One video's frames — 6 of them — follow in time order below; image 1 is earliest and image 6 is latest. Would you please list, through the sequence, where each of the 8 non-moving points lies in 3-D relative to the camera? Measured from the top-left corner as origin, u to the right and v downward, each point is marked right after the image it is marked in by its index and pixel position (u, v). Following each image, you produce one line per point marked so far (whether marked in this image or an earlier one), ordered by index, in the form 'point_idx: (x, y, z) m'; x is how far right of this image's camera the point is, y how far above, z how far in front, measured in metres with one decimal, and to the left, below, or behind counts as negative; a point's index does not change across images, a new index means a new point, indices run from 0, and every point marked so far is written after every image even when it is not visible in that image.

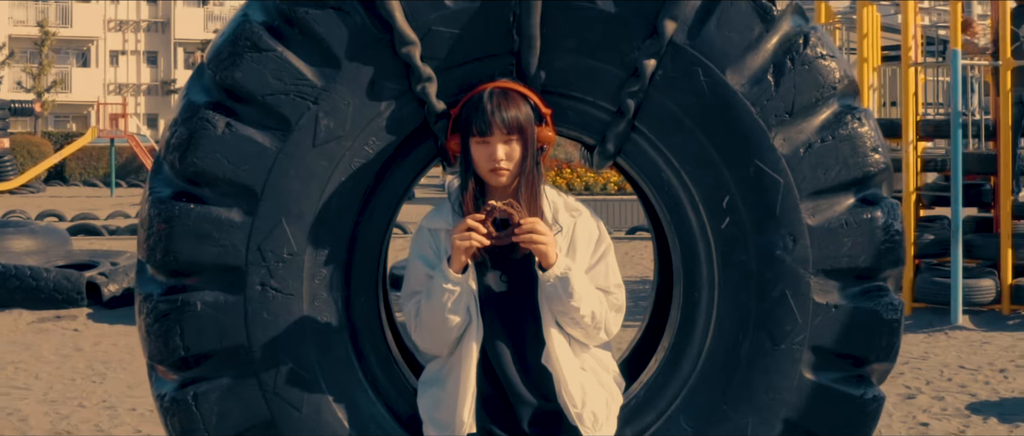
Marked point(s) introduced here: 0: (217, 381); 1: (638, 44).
0: (-0.6, -0.3, +2.5) m
1: (+0.3, +0.4, +2.4) m
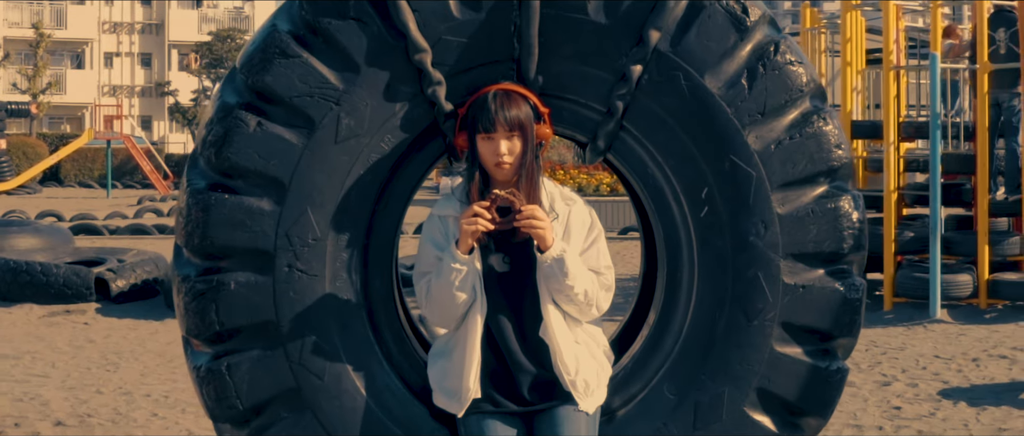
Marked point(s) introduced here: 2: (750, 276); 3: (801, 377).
0: (-0.6, -0.3, +2.7) m
1: (+0.3, +0.4, +2.7) m
2: (+0.6, -0.1, +2.8) m
3: (+0.7, -0.4, +2.8) m
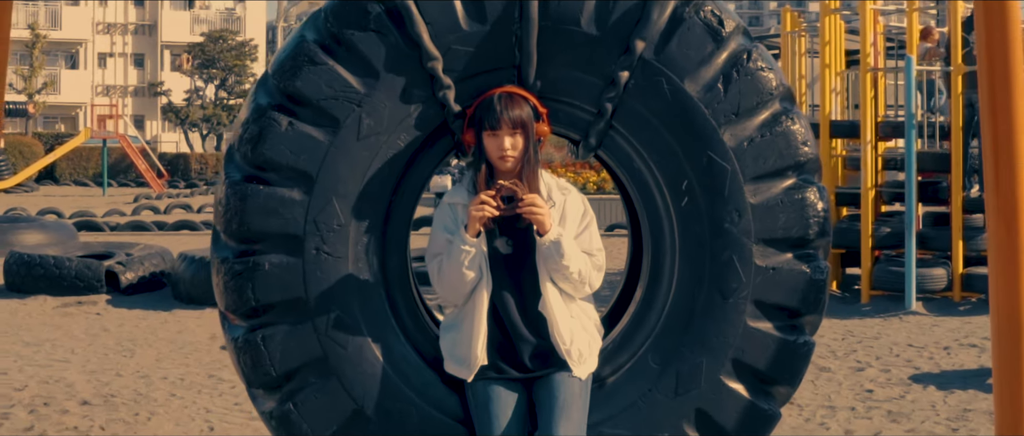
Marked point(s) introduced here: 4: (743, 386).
0: (-0.6, -0.3, +3.1) m
1: (+0.3, +0.4, +3.1) m
2: (+0.6, -0.1, +3.1) m
3: (+0.7, -0.4, +3.2) m
4: (+0.6, -0.5, +3.2) m
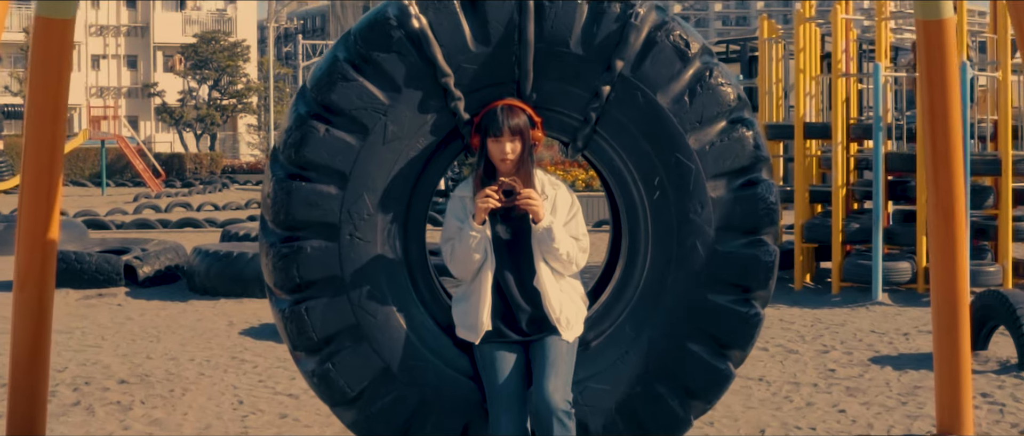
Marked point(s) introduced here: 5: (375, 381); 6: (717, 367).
0: (-0.6, -0.3, +3.7) m
1: (+0.3, +0.4, +3.7) m
2: (+0.6, -0.1, +3.7) m
3: (+0.7, -0.3, +3.8) m
4: (+0.6, -0.4, +3.8) m
5: (-0.4, -0.5, +3.7) m
6: (+0.7, -0.5, +3.8) m
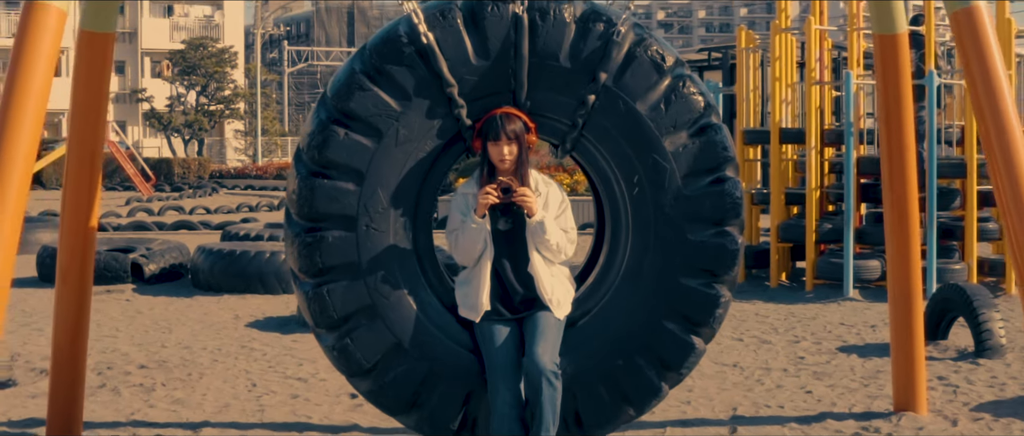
0: (-0.6, -0.2, +4.2) m
1: (+0.3, +0.5, +4.2) m
2: (+0.5, -0.1, +4.2) m
3: (+0.7, -0.3, +4.3) m
4: (+0.6, -0.4, +4.3) m
5: (-0.4, -0.5, +4.2) m
6: (+0.7, -0.5, +4.3) m
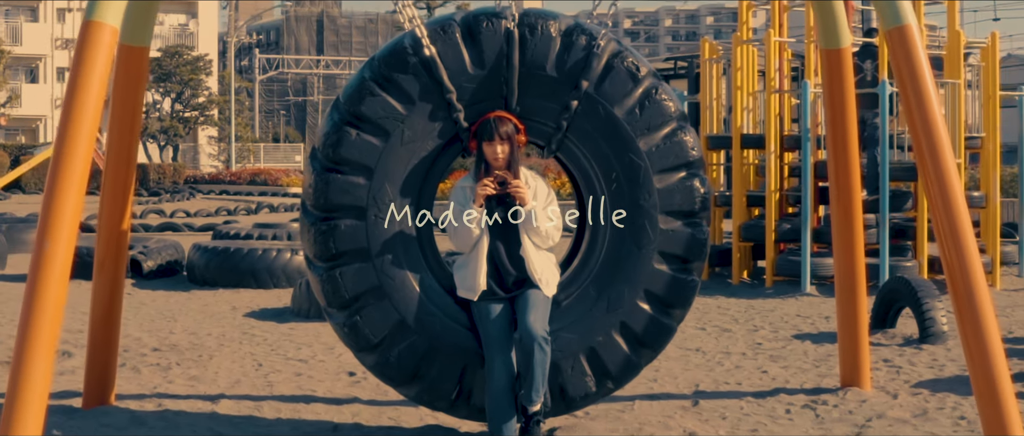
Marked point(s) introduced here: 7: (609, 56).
0: (-0.6, -0.2, +4.7) m
1: (+0.2, +0.5, +4.8) m
2: (+0.5, 0.0, +4.8) m
3: (+0.6, -0.3, +4.9) m
4: (+0.6, -0.4, +4.9) m
5: (-0.5, -0.5, +4.8) m
6: (+0.6, -0.4, +4.9) m
7: (+0.4, +0.7, +4.8) m
